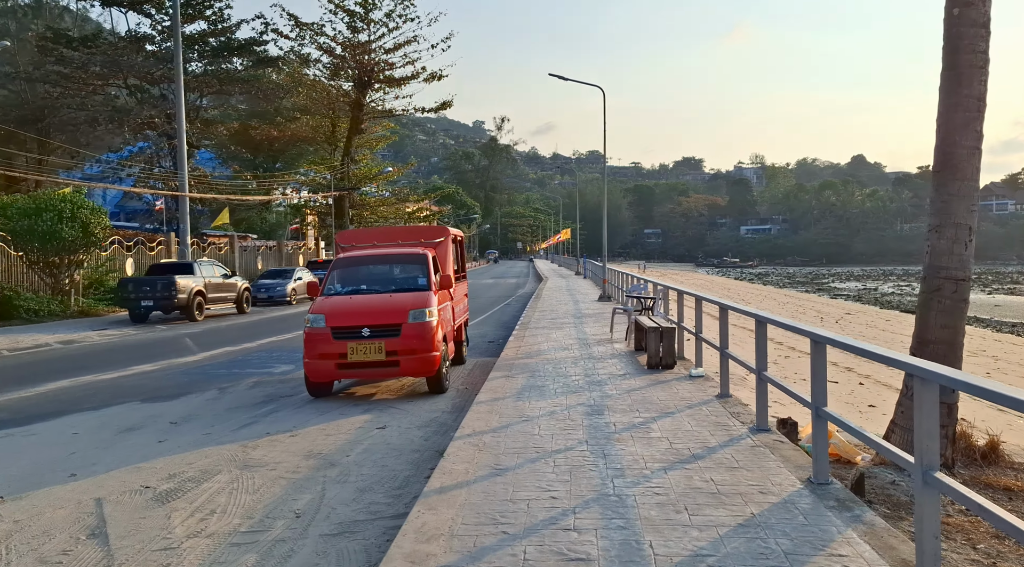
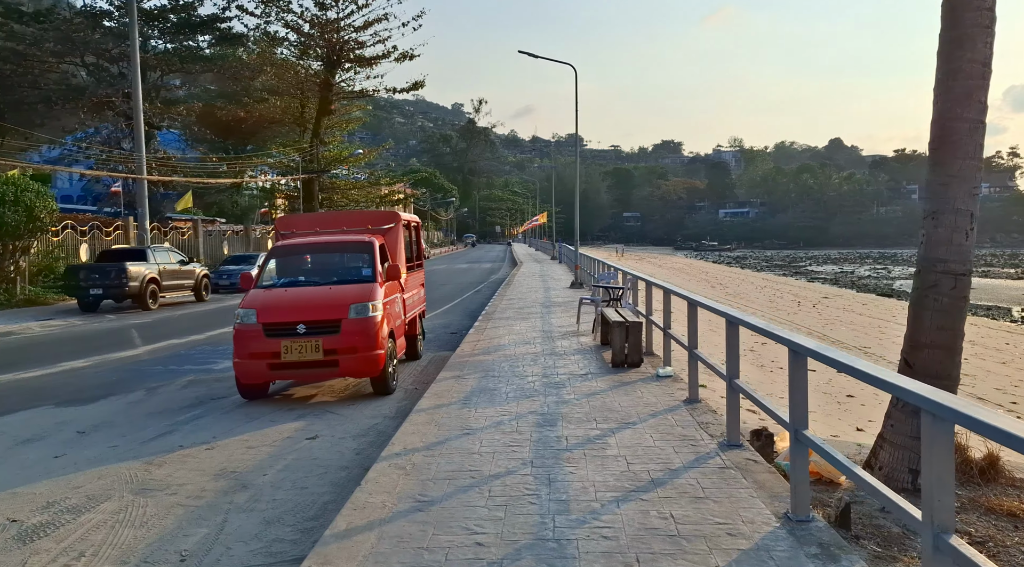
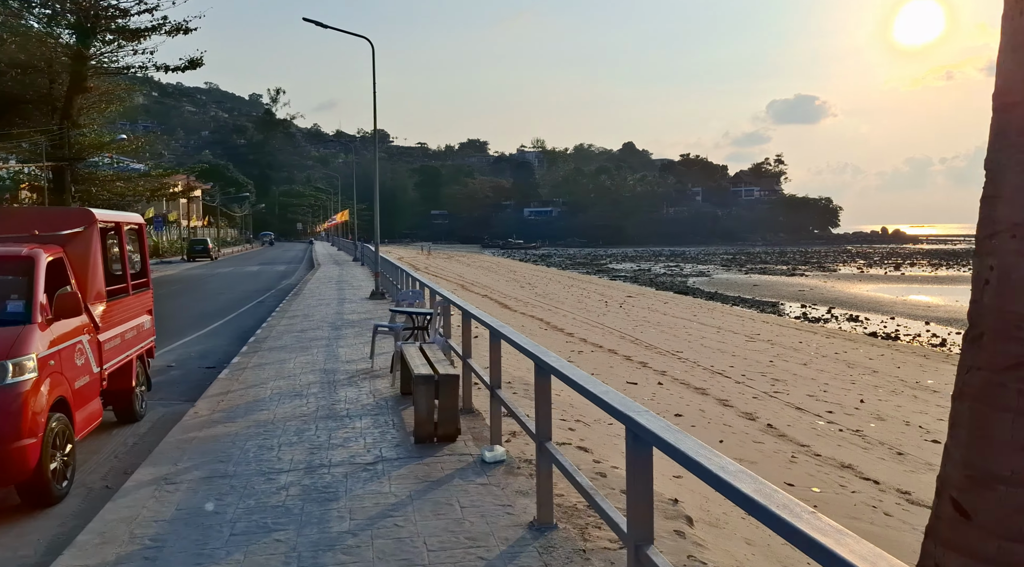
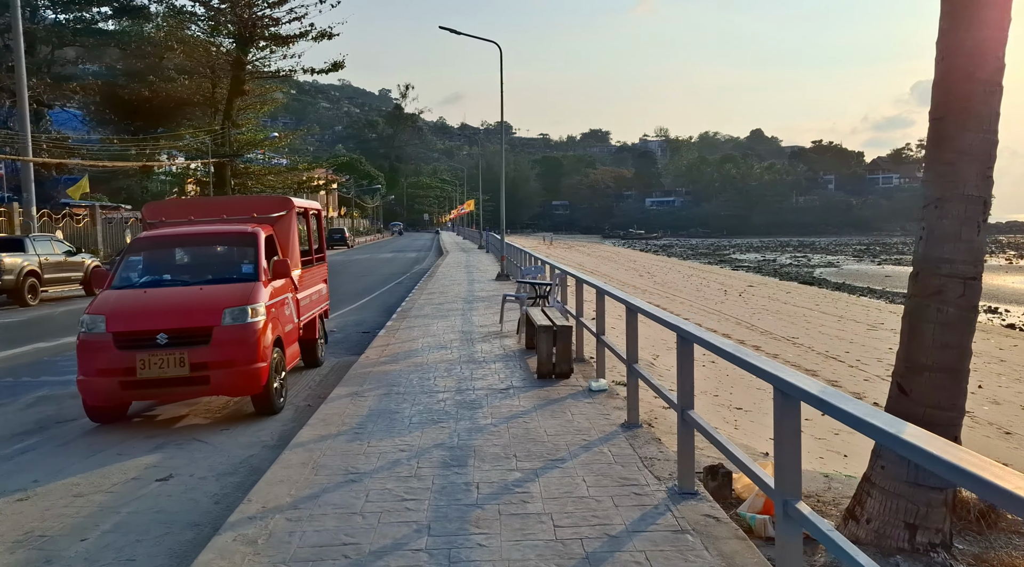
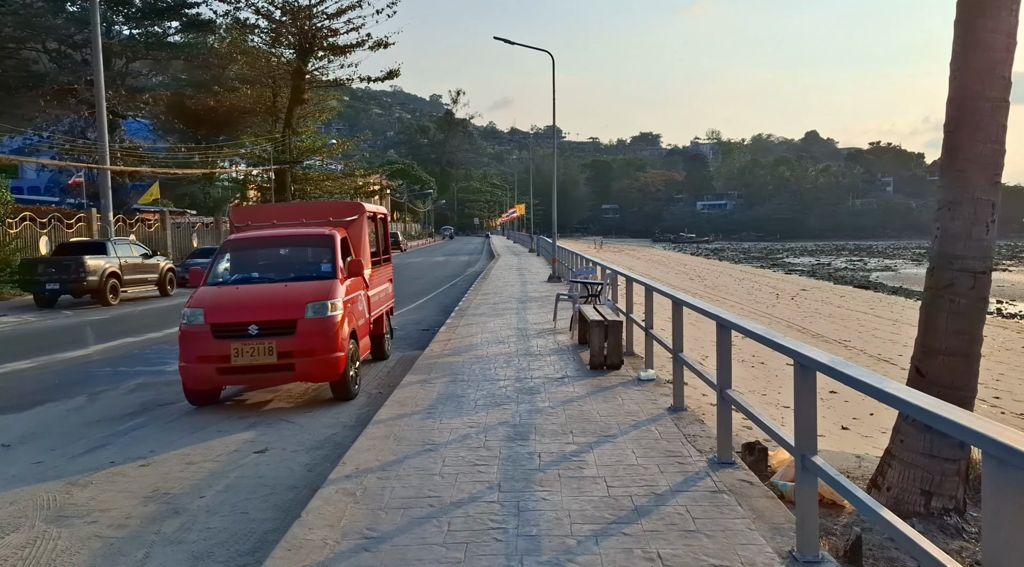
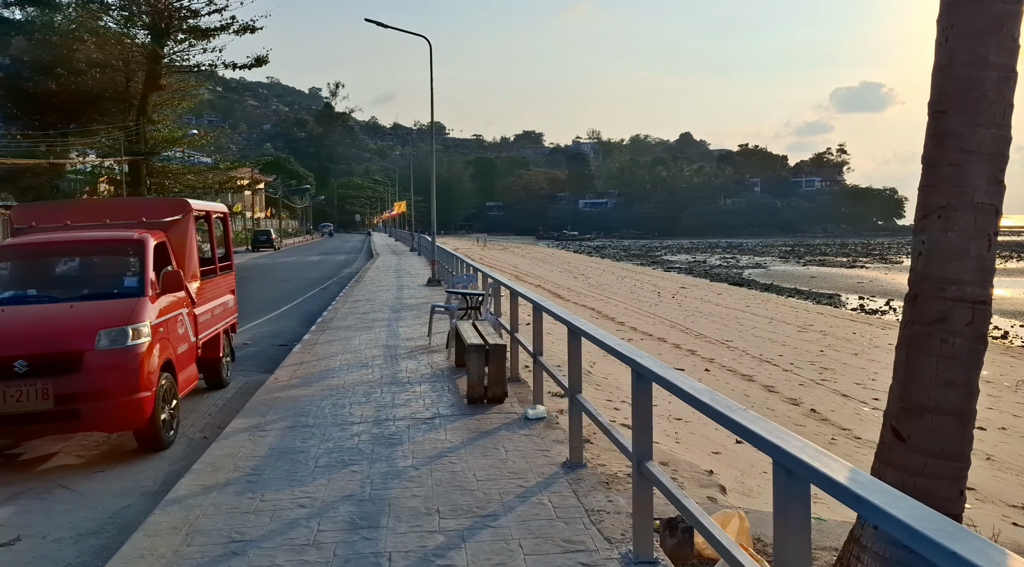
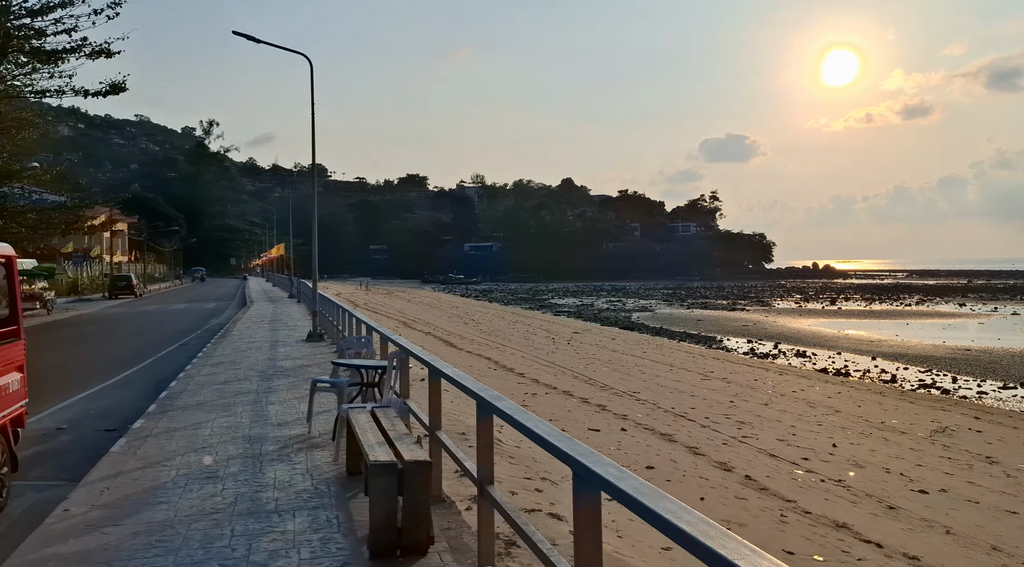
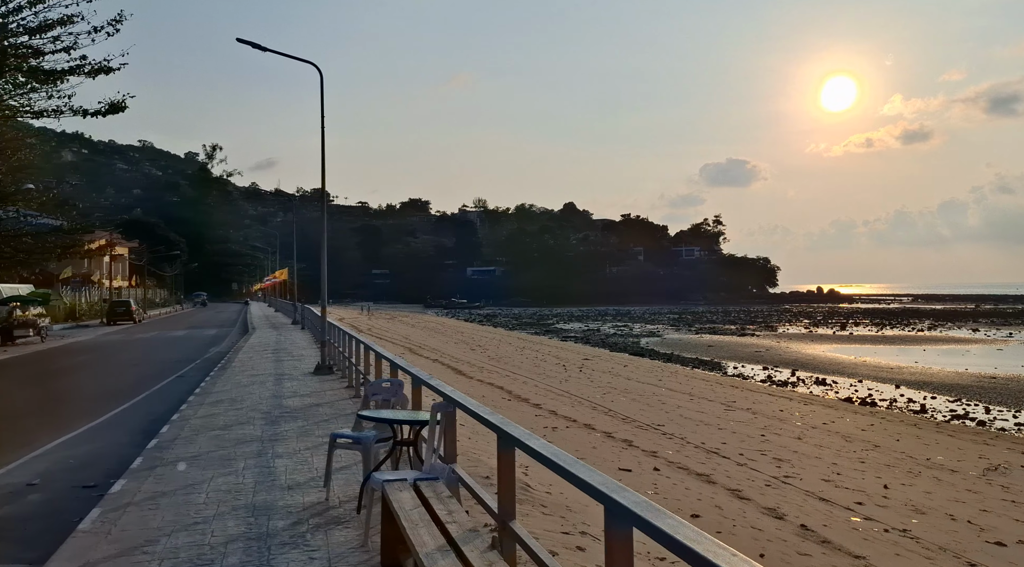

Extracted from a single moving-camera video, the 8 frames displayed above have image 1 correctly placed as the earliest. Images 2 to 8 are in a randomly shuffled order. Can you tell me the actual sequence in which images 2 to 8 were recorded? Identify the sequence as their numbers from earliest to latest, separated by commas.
2, 5, 4, 6, 3, 7, 8
